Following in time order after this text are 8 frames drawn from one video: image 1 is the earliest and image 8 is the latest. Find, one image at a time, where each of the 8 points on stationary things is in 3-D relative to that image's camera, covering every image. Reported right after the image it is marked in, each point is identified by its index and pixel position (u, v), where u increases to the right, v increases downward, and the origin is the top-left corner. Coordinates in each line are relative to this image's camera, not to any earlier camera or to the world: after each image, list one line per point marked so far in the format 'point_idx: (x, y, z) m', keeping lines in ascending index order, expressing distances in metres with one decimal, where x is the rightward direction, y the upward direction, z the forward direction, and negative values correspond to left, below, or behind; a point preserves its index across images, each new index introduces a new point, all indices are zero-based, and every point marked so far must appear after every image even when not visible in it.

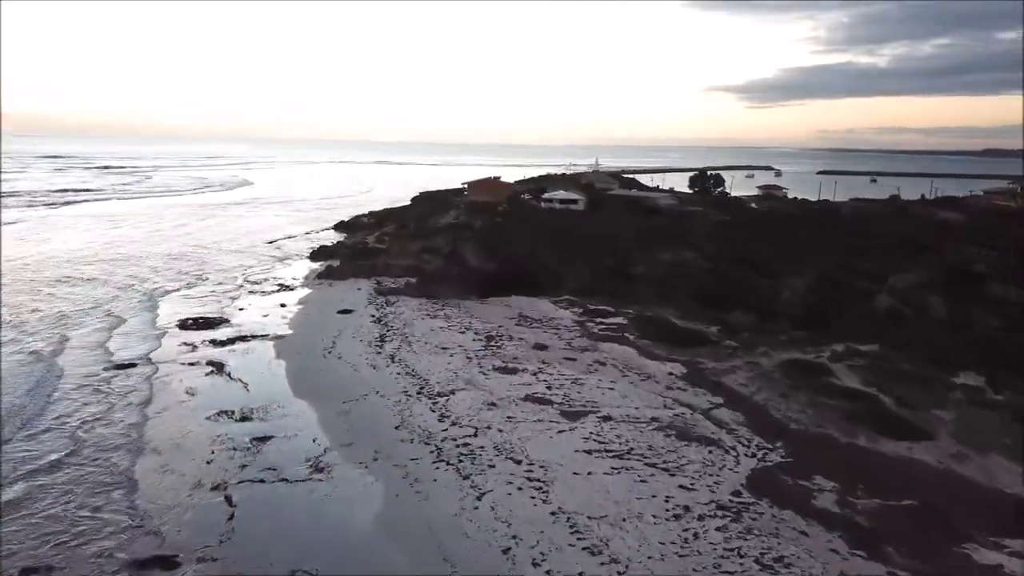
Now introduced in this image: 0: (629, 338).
0: (+3.0, -1.3, +19.3) m
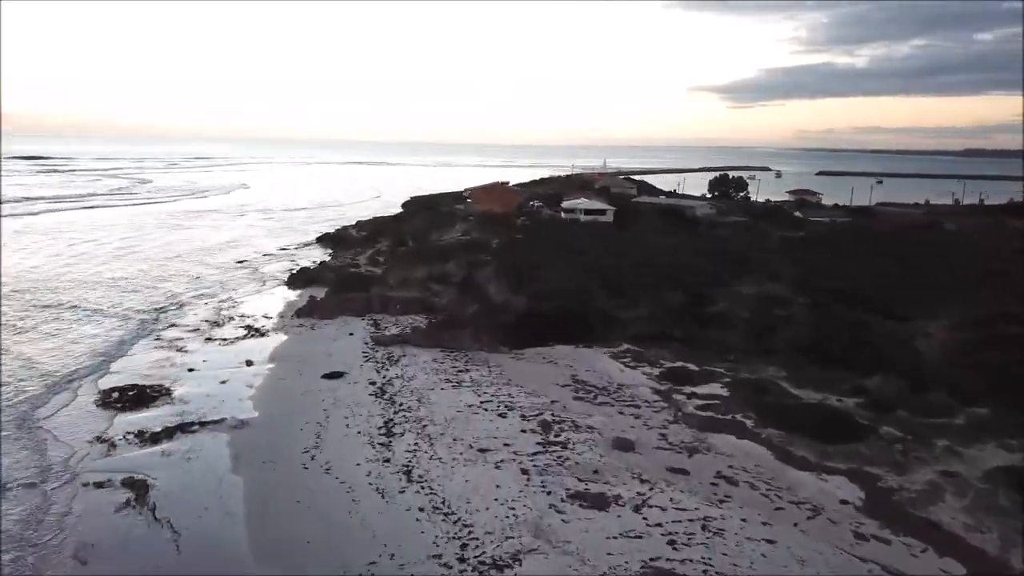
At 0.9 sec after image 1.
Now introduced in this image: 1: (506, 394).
0: (+4.2, -2.4, +13.5) m
1: (-0.1, -2.1, +14.6) m
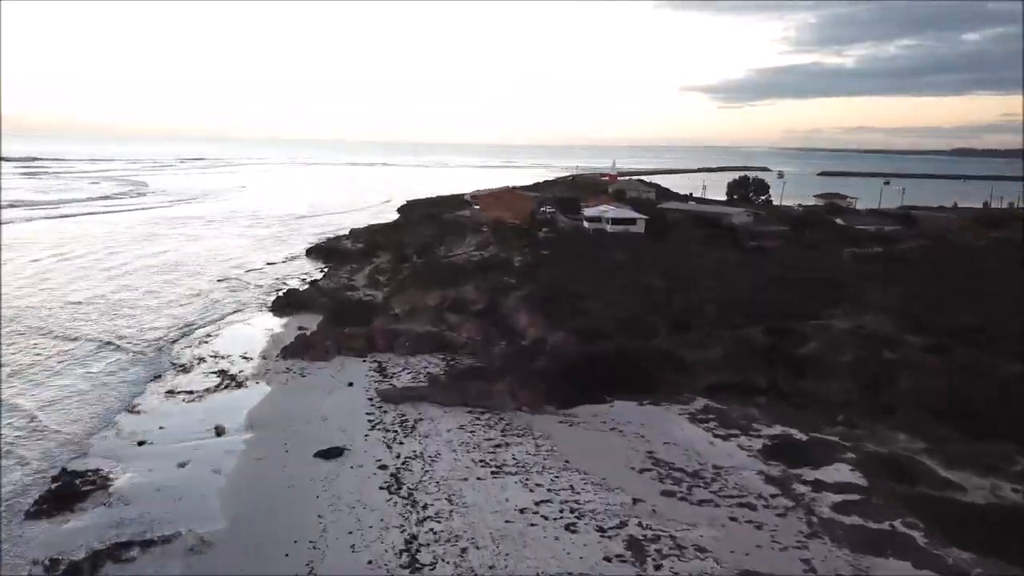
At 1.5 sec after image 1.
0: (+5.1, -3.2, +9.6) m
1: (+0.8, -2.9, +10.7) m
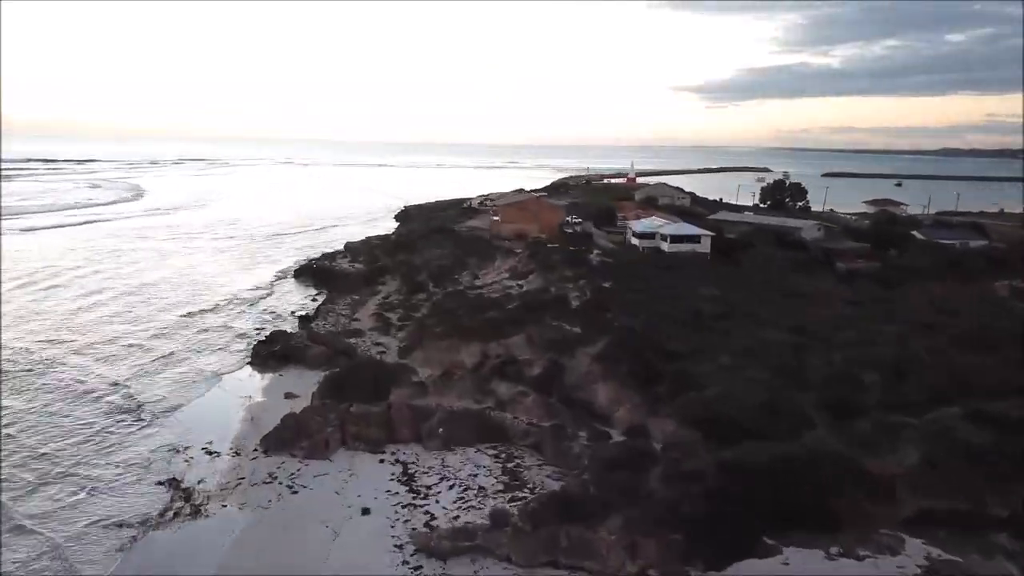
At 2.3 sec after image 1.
0: (+6.6, -4.2, +4.4) m
1: (+2.2, -3.9, +5.5) m
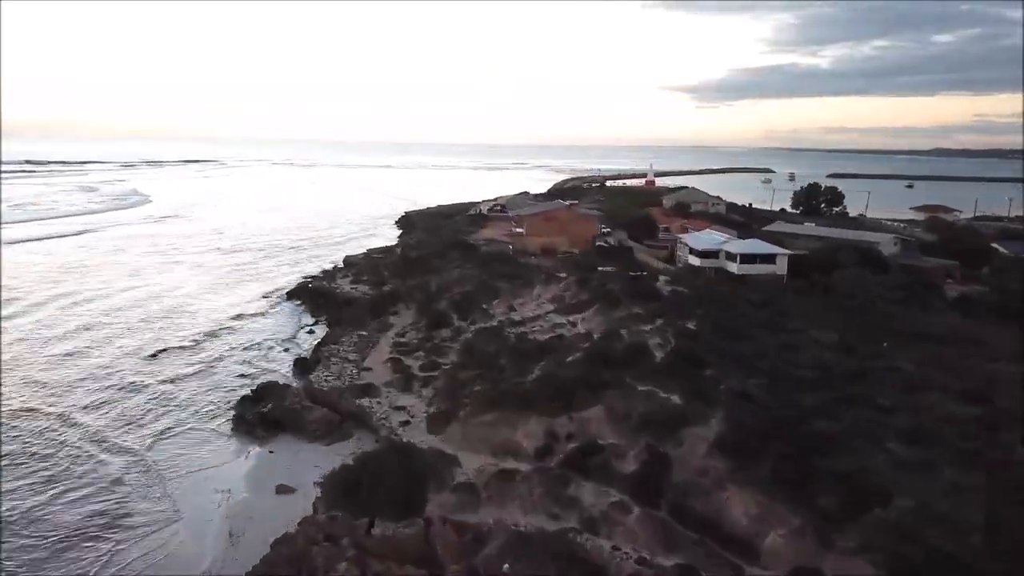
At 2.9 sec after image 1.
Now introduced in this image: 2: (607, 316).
0: (+7.8, -5.0, +0.6) m
1: (+3.4, -4.7, +1.5) m
2: (+1.9, -0.6, +14.7) m
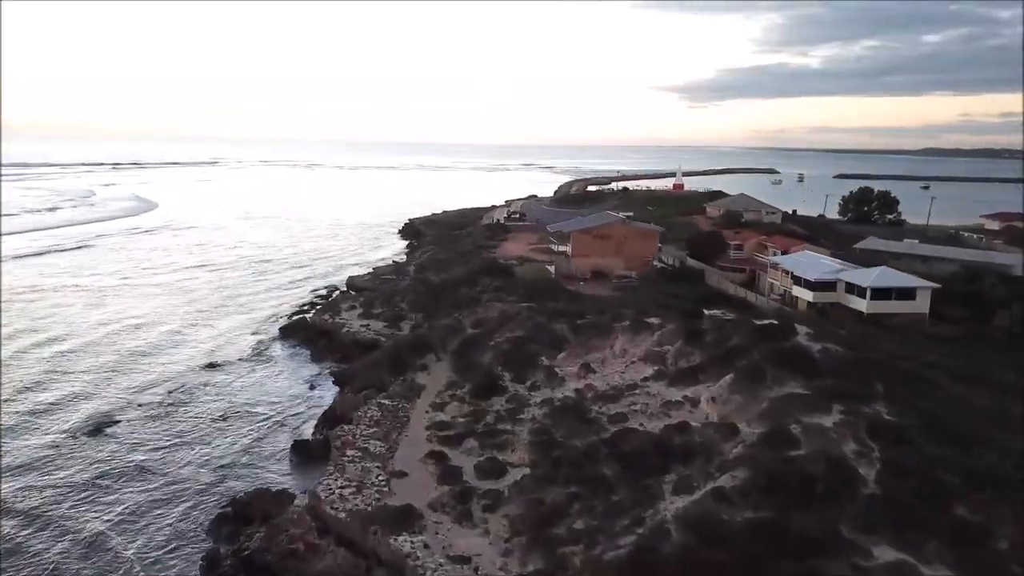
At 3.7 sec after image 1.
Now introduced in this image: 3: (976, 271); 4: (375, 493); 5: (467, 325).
0: (+9.3, -5.9, -3.9) m
1: (+4.9, -5.6, -3.0) m
2: (+3.2, -1.4, +10.1) m
3: (+10.9, +0.4, +17.9) m
4: (-1.7, -2.6, +9.7) m
5: (-1.0, -0.8, +16.2) m
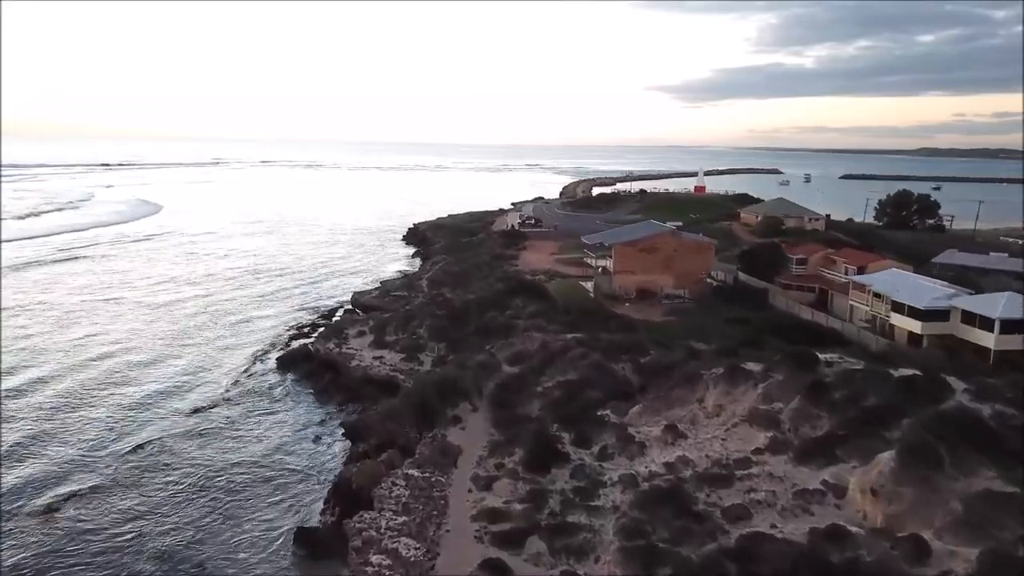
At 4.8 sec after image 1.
0: (+10.2, -6.4, -6.6) m
1: (+5.8, -6.1, -5.7) m
2: (+4.1, -2.0, +7.4) m
3: (+11.7, -0.1, +15.2) m
4: (-0.9, -3.2, +7.0) m
5: (-0.1, -1.3, +13.4) m
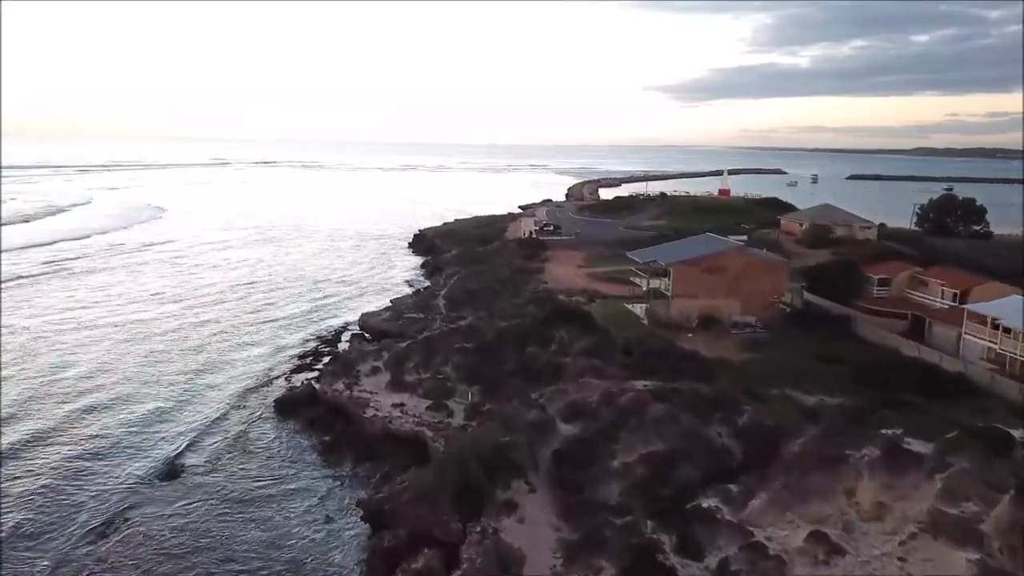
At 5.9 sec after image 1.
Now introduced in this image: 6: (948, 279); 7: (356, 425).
0: (+11.2, -6.9, -9.3) m
1: (+6.8, -6.6, -8.4) m
2: (+4.9, -2.5, +4.7) m
3: (+12.5, -0.6, +12.5) m
4: (0.0, -3.7, +4.3) m
5: (+0.7, -1.8, +10.7) m
6: (+9.0, +0.2, +15.5) m
7: (-2.5, -2.2, +12.2) m
